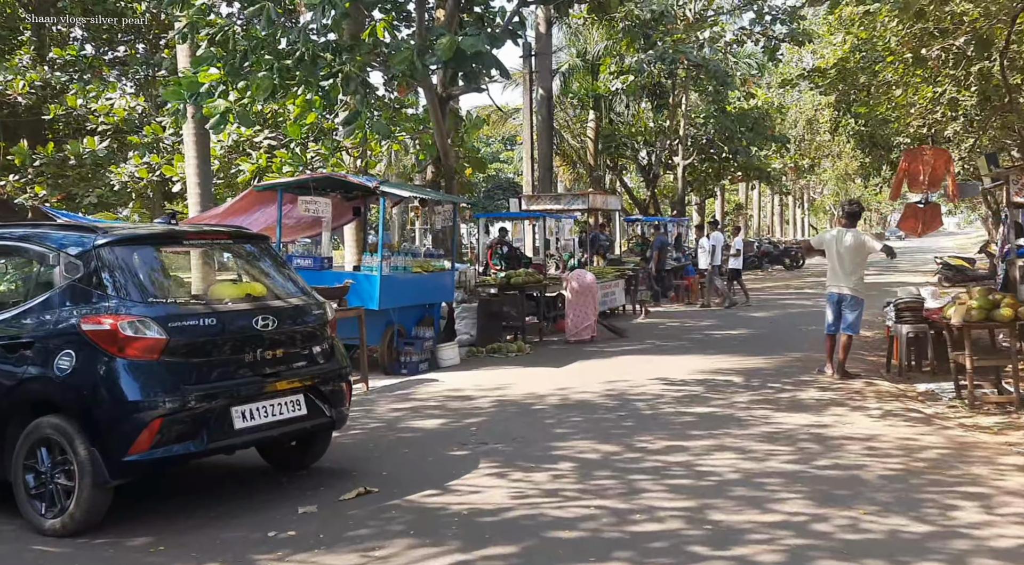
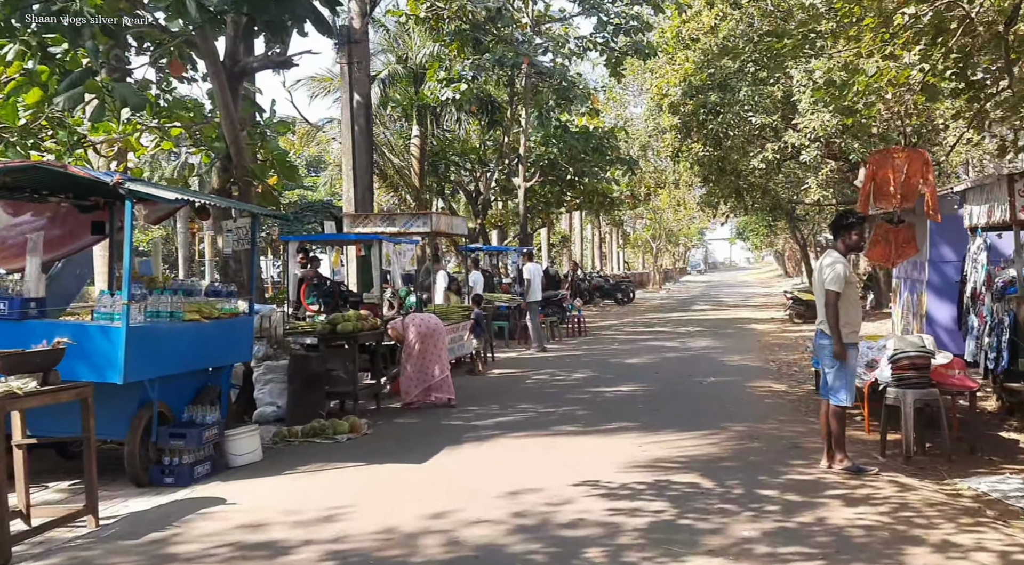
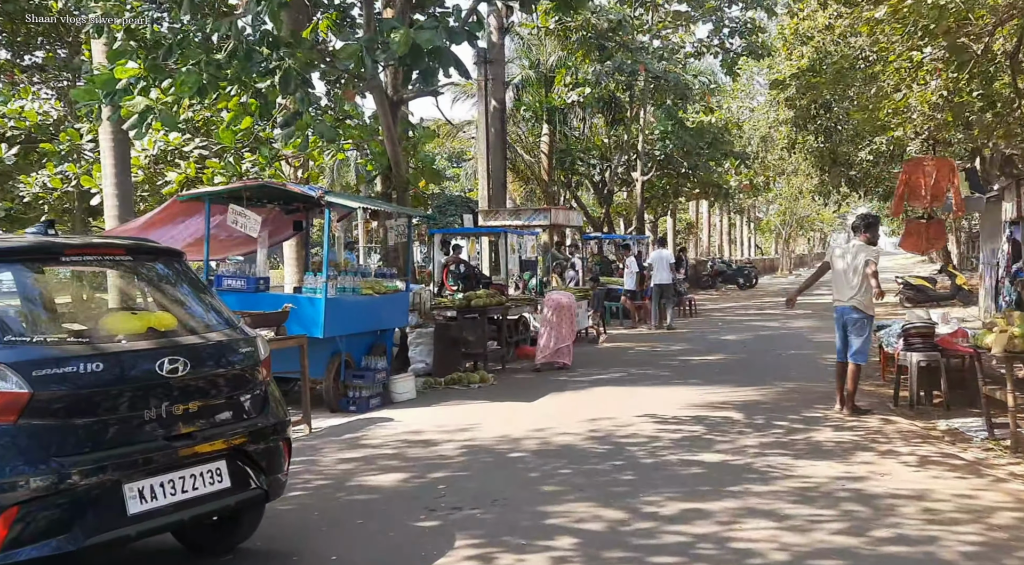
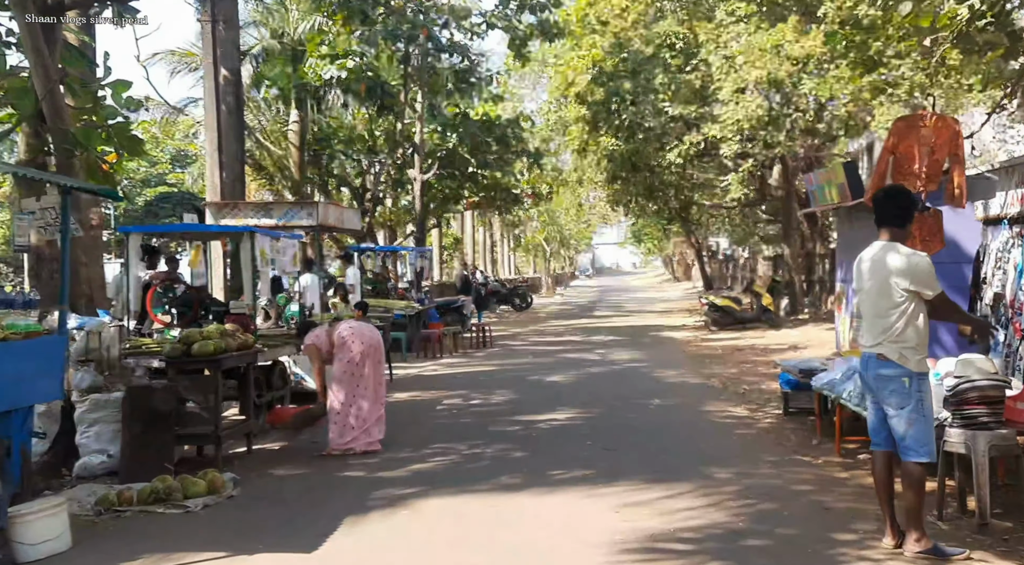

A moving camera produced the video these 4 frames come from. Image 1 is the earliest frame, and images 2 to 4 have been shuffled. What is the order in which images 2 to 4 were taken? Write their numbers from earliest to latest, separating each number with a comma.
3, 2, 4
